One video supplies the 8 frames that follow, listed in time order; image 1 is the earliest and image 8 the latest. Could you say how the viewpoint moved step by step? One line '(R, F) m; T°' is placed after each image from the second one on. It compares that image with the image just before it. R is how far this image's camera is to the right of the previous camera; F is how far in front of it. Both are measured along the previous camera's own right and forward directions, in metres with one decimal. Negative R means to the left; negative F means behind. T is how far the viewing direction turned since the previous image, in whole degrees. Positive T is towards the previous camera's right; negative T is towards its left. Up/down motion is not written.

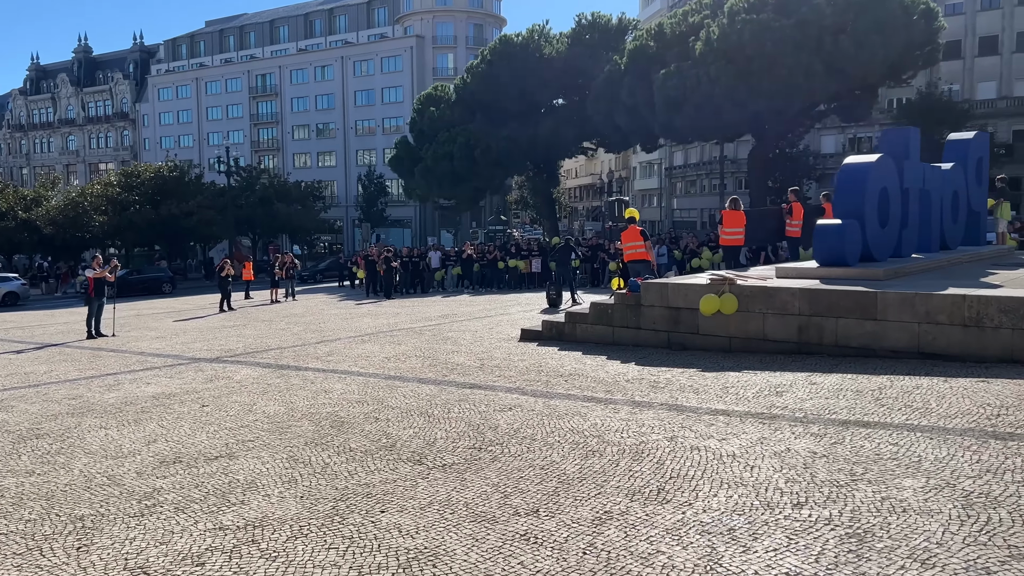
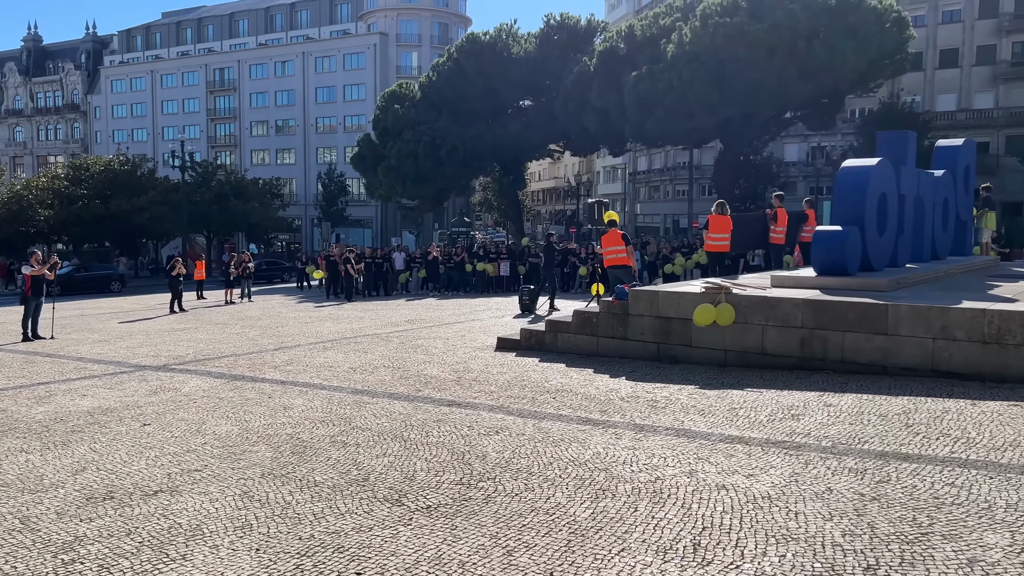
(-0.2, +0.9) m; +3°
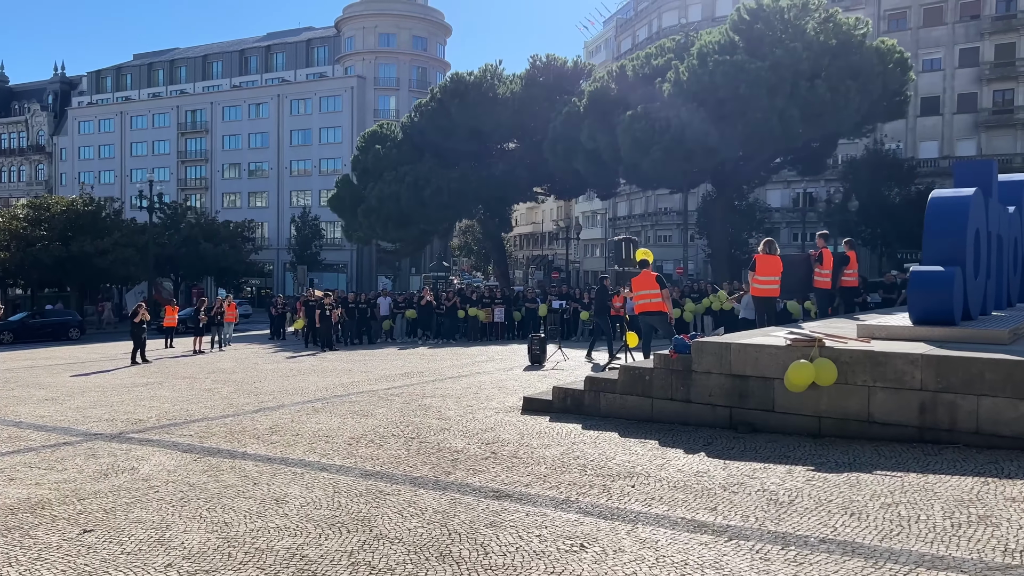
(-0.7, +1.9) m; +2°
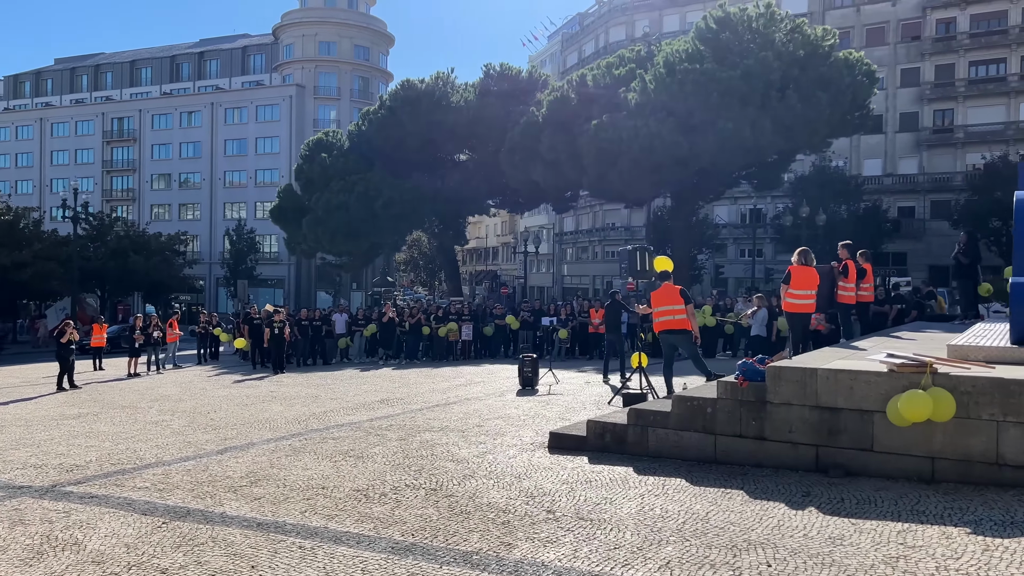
(-0.9, +1.6) m; +5°
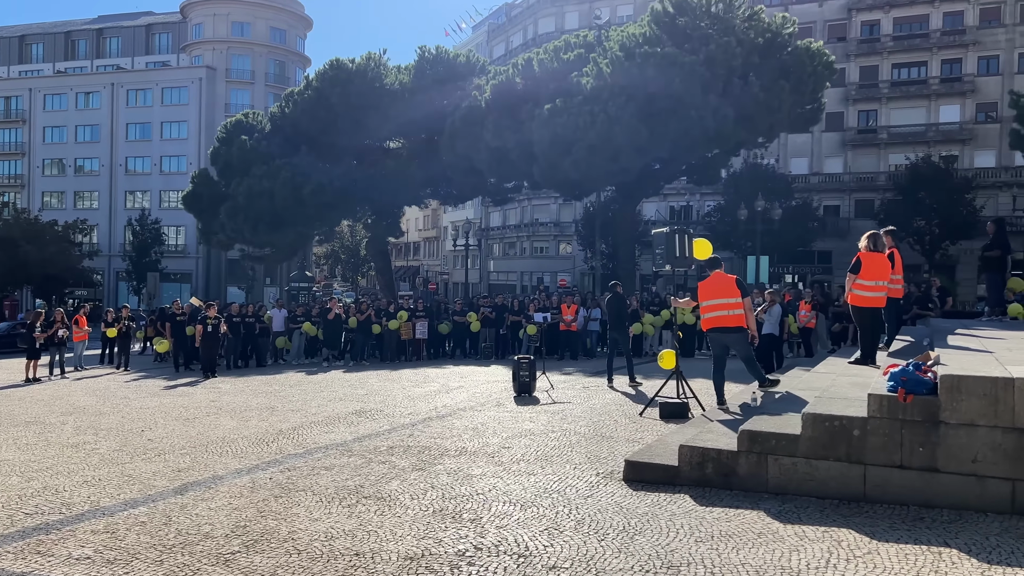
(-1.3, +2.1) m; +6°
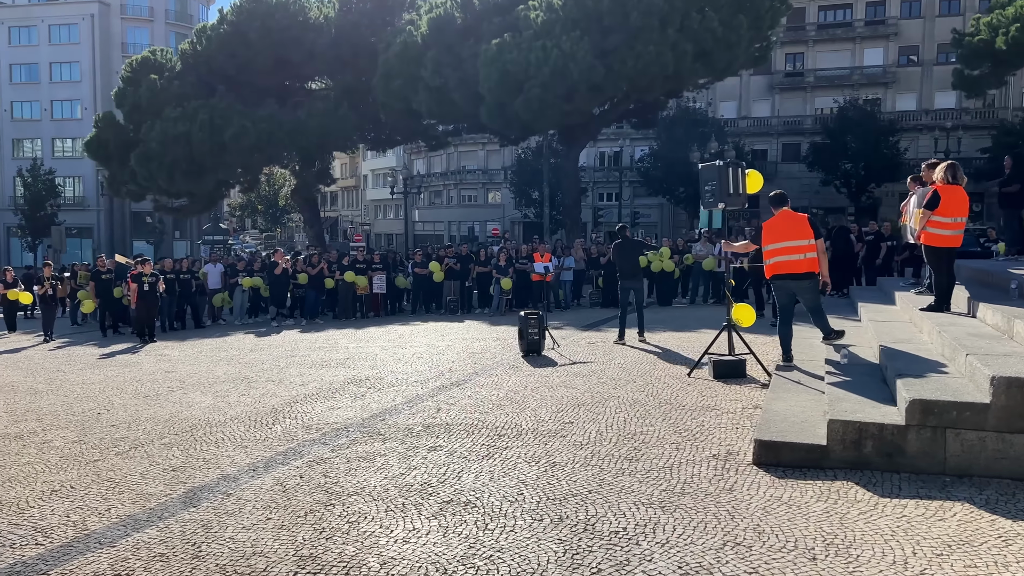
(-1.2, +1.5) m; +6°
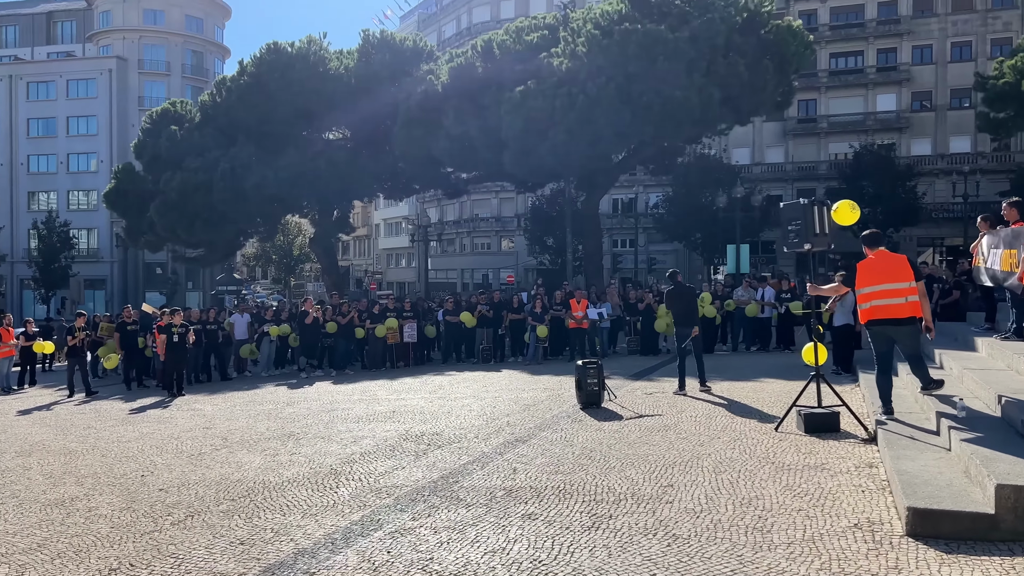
(-0.7, +0.6) m; 0°
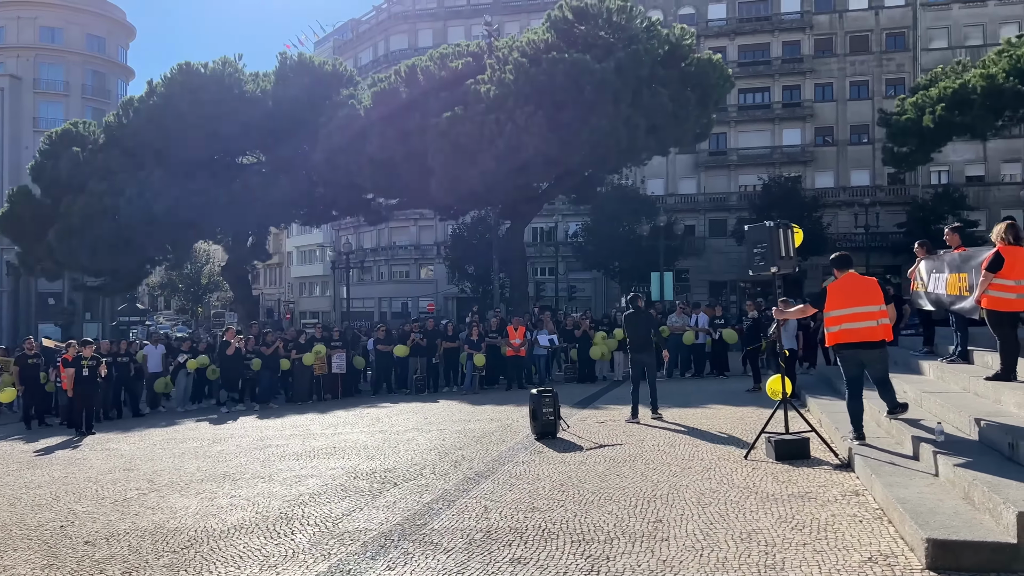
(-0.5, +0.4) m; +6°
